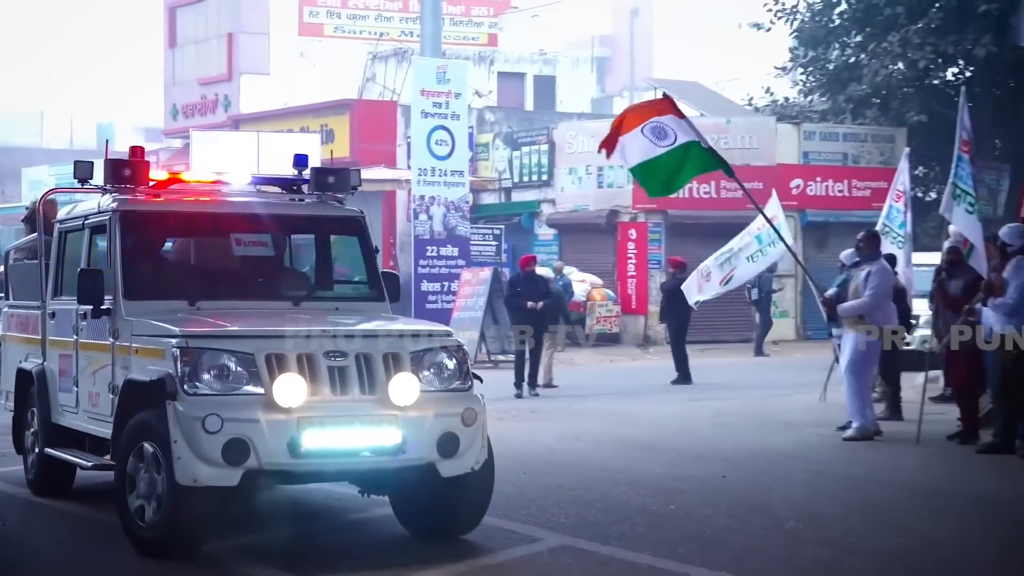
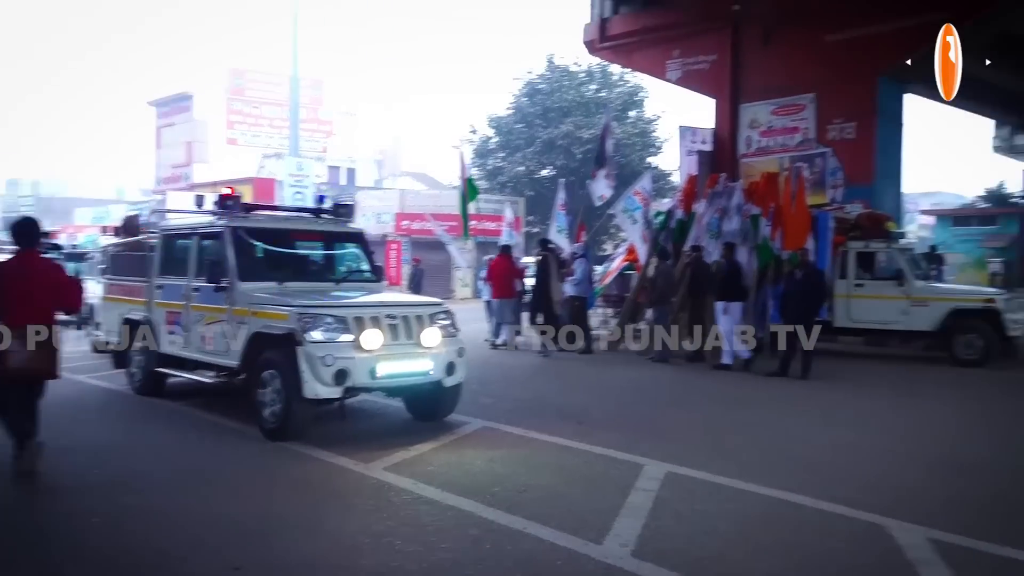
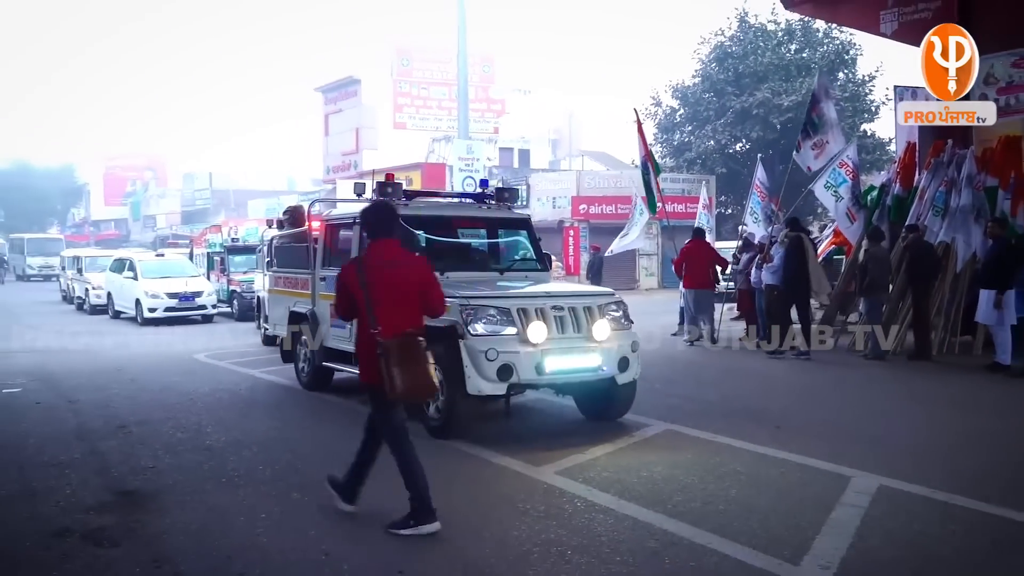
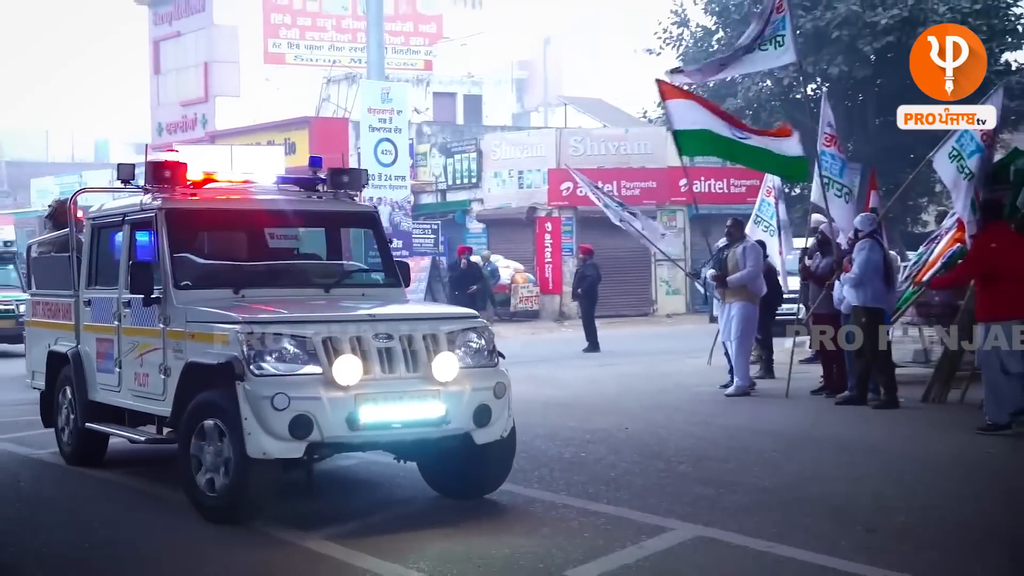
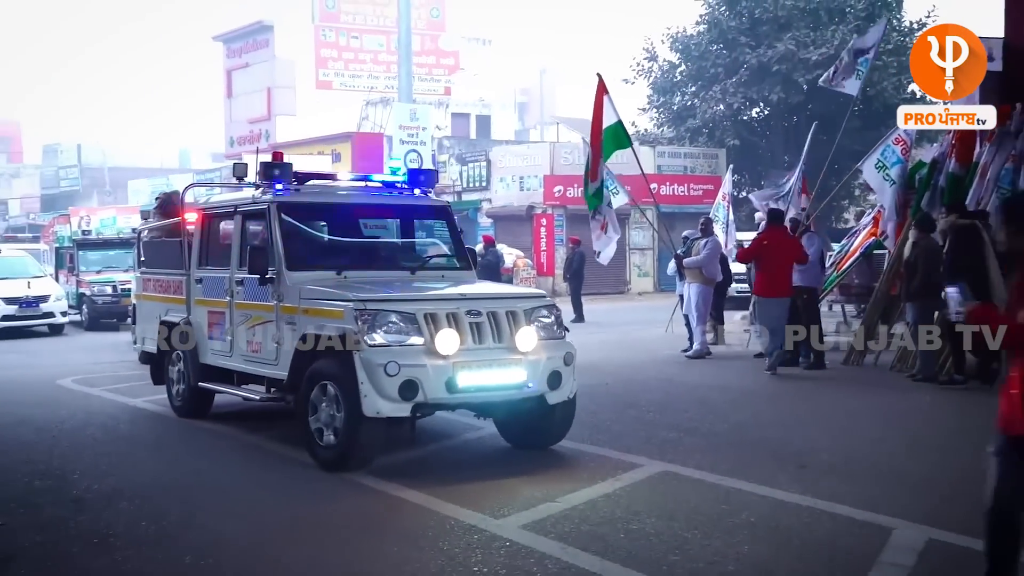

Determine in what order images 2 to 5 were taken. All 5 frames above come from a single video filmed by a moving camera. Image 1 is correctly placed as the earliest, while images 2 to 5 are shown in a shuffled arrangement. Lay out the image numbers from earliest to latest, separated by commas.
4, 5, 3, 2
